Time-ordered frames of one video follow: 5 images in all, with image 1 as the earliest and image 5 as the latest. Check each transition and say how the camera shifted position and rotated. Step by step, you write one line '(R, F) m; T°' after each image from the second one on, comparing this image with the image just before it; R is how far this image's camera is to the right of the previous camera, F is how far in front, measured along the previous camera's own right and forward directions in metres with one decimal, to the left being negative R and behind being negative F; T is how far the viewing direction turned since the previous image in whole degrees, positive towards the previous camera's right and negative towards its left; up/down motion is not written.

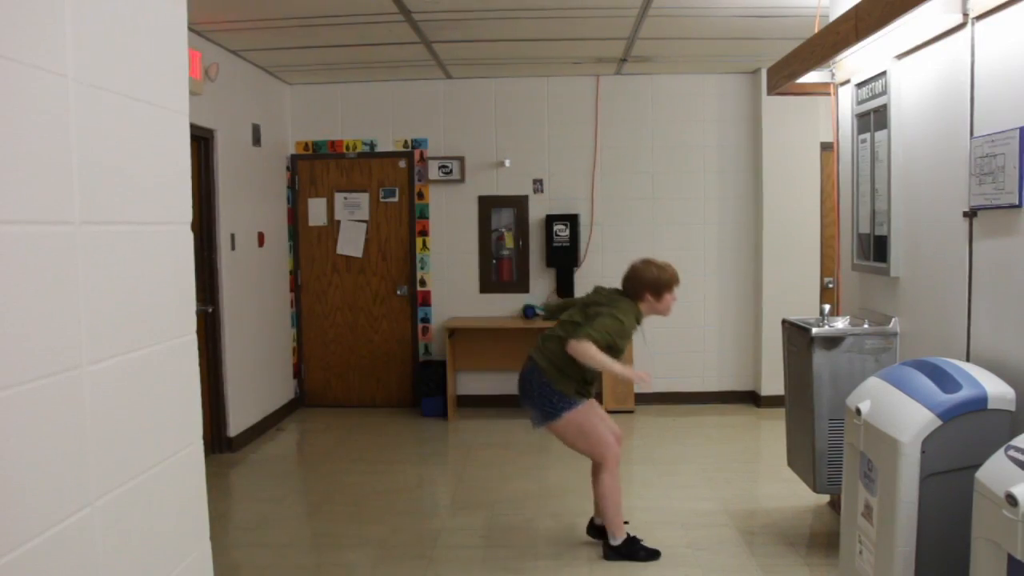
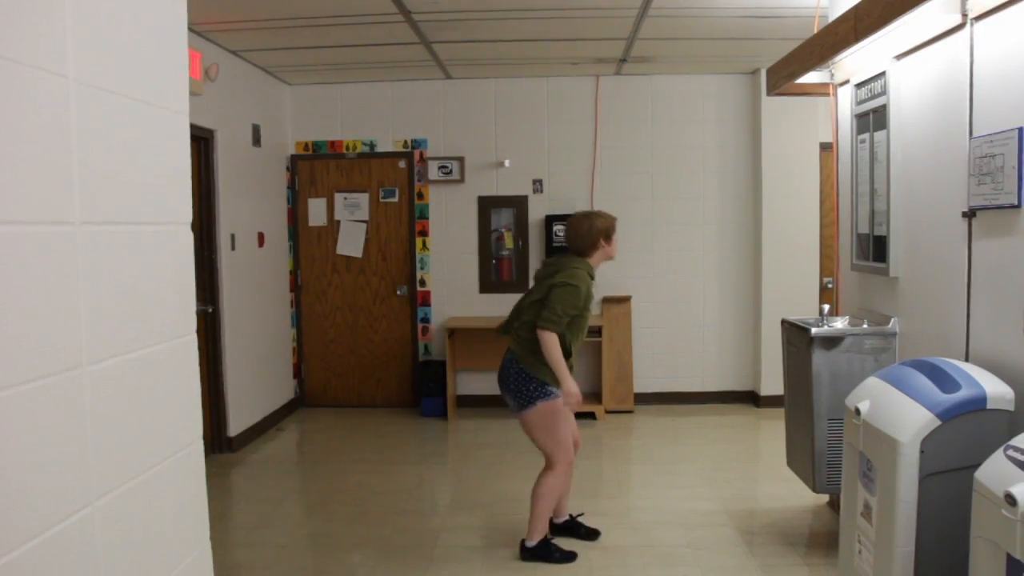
(0.0, 0.0) m; 0°
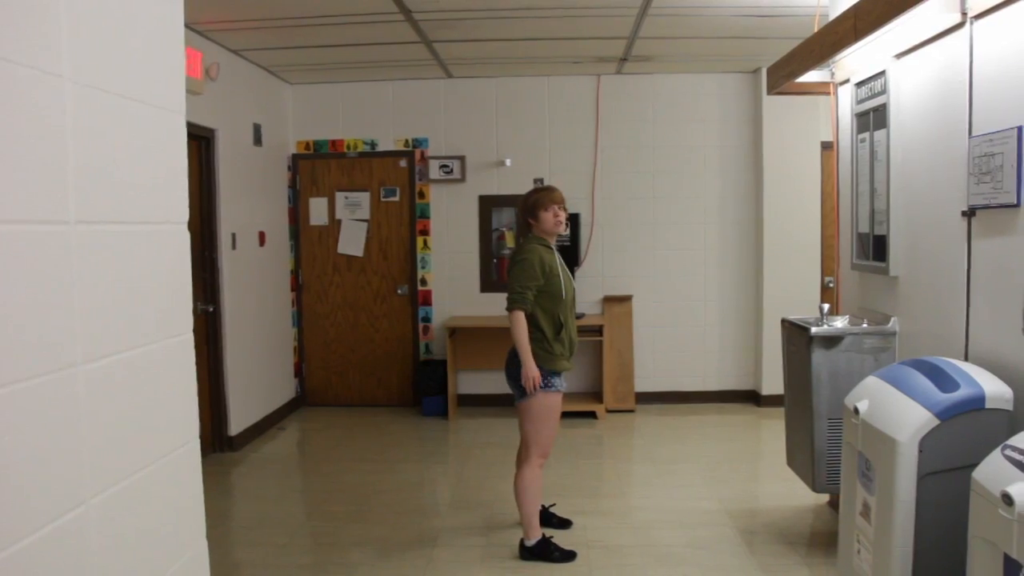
(0.0, 0.0) m; 0°
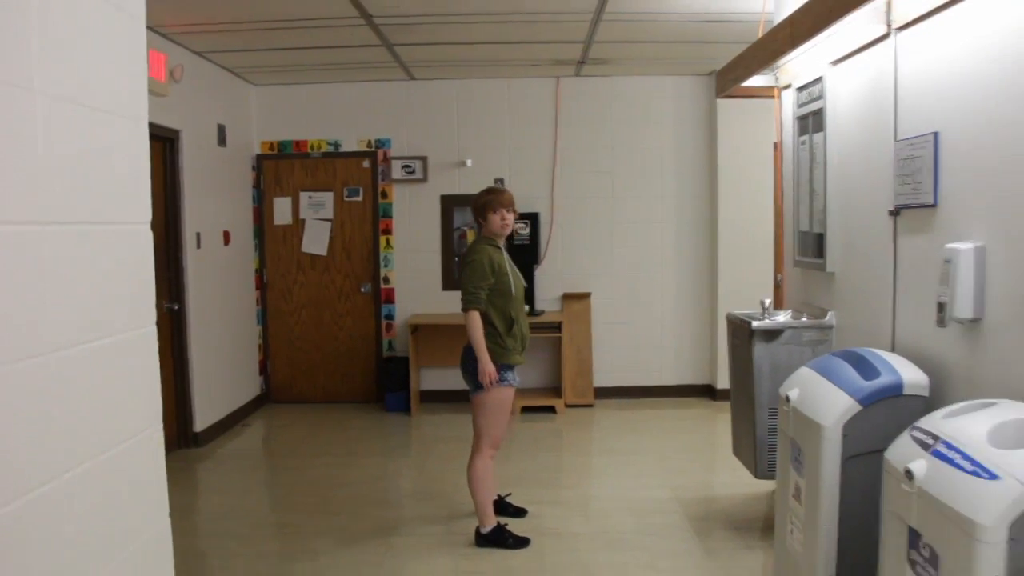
(+0.1, -0.1) m; +2°
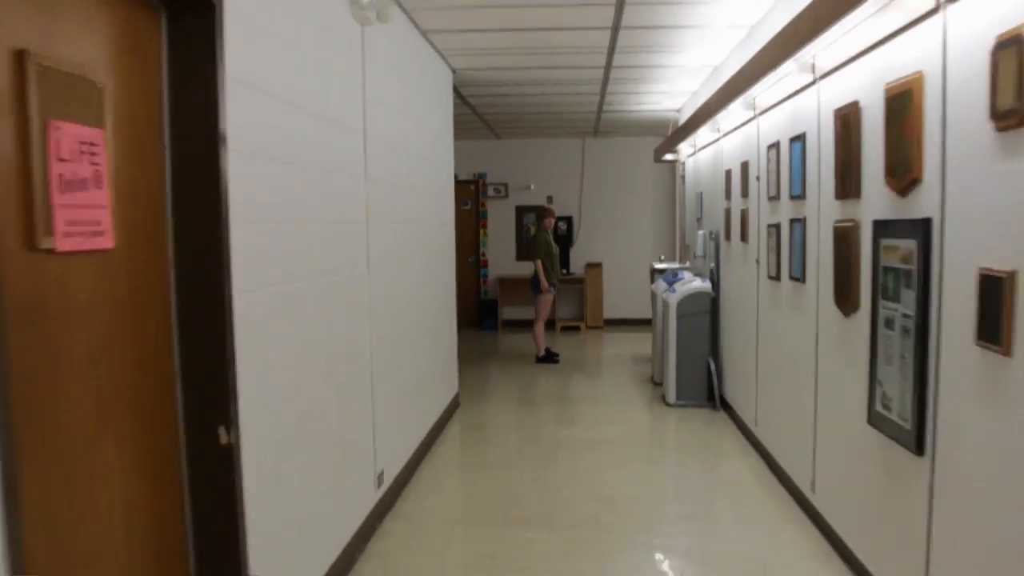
(+0.2, -4.1) m; -4°
